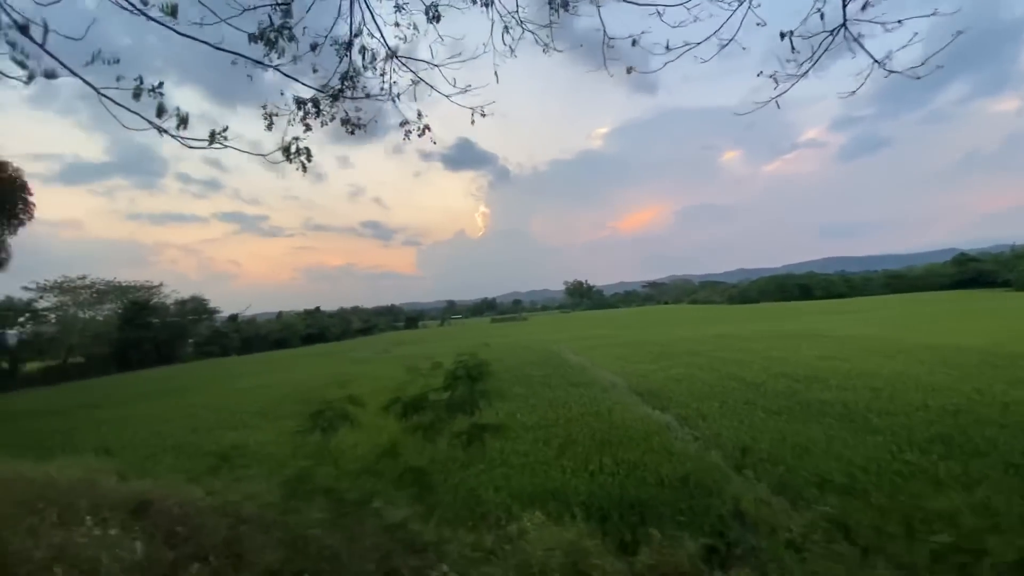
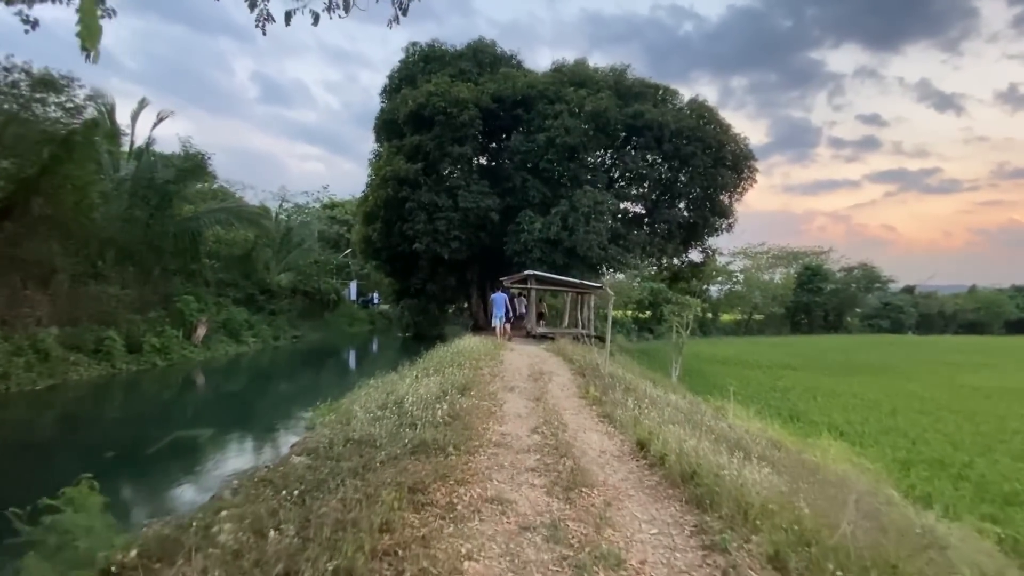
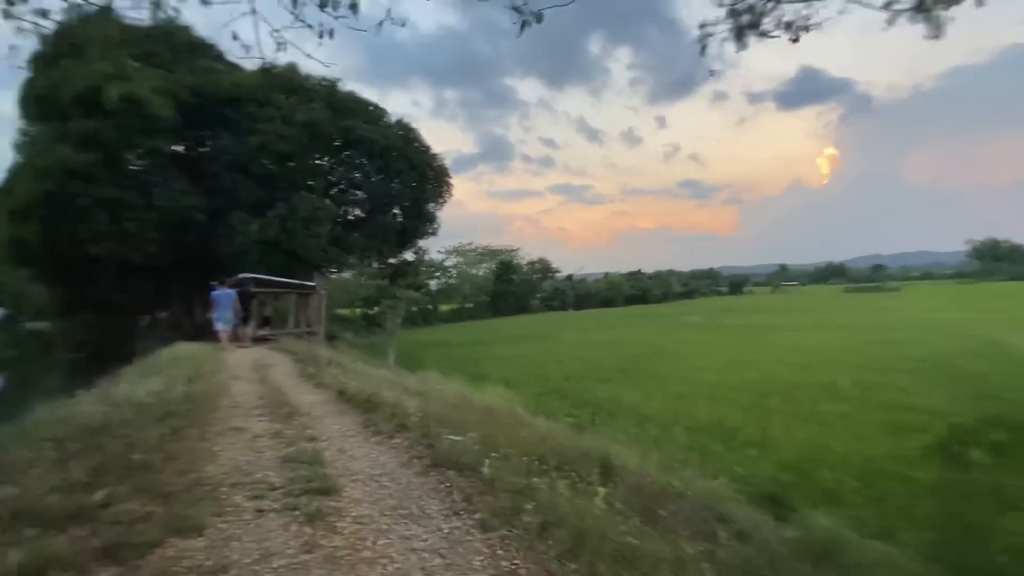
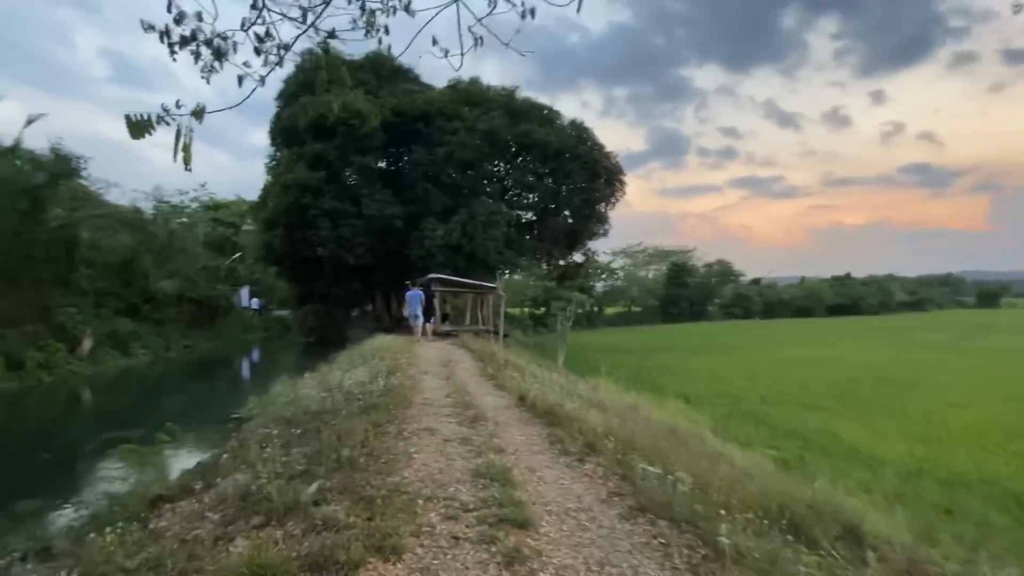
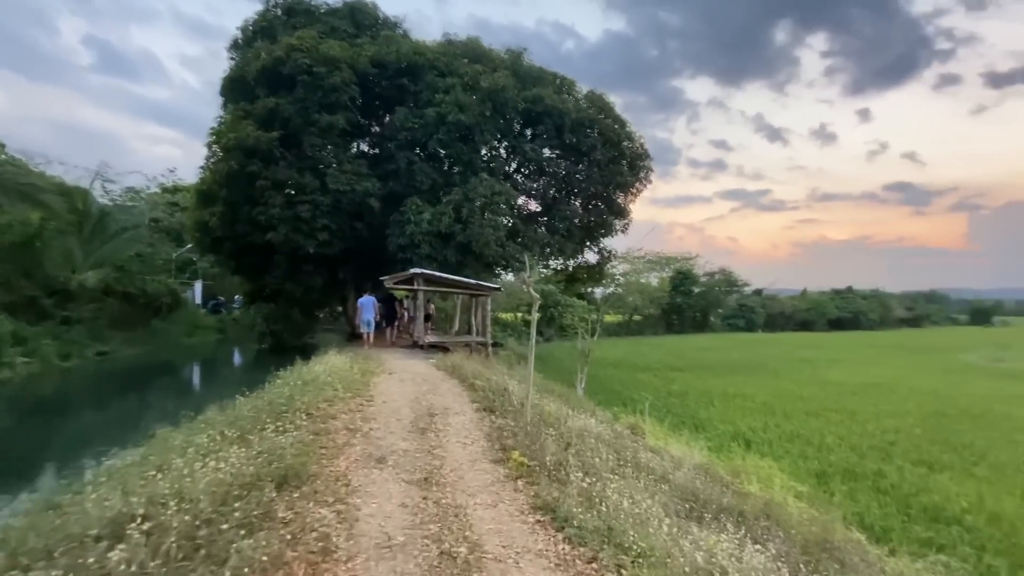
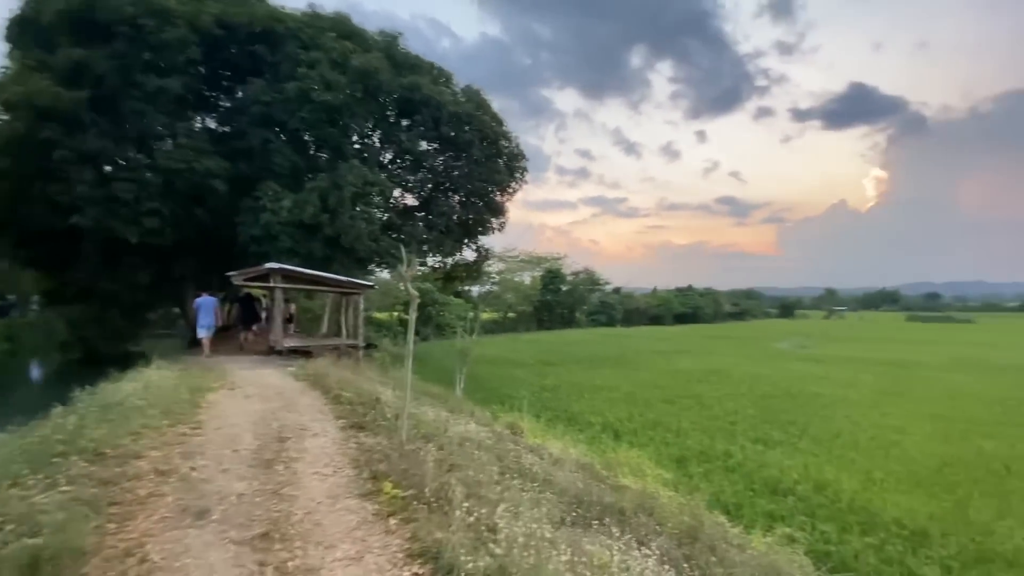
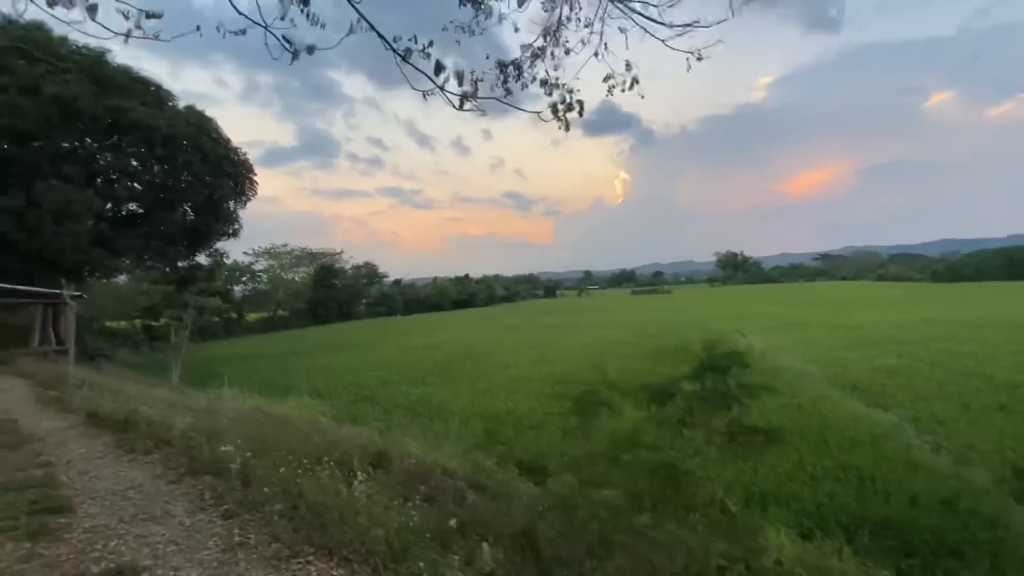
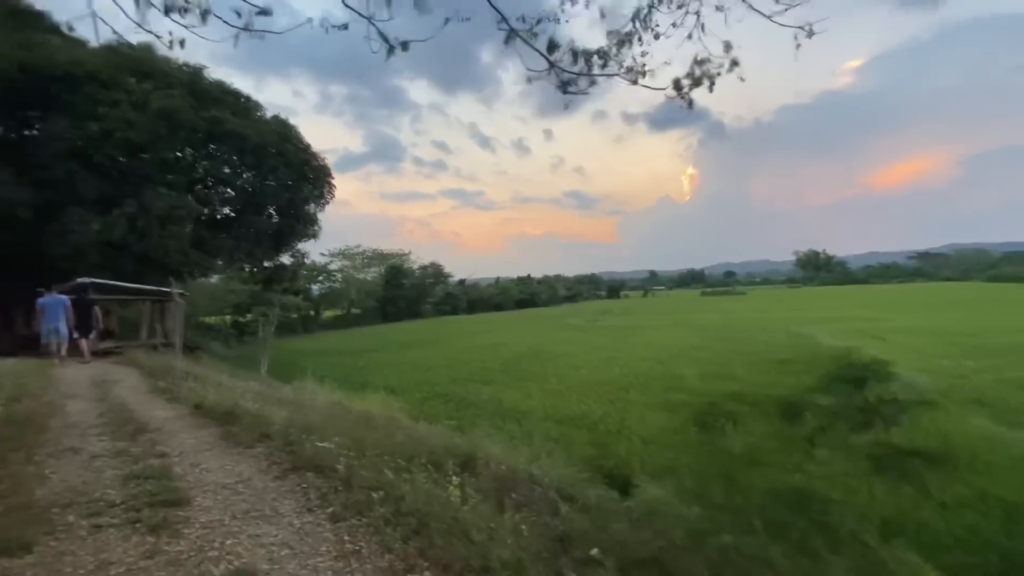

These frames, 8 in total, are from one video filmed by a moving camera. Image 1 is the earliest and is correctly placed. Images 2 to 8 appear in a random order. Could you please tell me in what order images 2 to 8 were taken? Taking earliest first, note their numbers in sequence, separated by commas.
7, 8, 3, 4, 2, 5, 6
